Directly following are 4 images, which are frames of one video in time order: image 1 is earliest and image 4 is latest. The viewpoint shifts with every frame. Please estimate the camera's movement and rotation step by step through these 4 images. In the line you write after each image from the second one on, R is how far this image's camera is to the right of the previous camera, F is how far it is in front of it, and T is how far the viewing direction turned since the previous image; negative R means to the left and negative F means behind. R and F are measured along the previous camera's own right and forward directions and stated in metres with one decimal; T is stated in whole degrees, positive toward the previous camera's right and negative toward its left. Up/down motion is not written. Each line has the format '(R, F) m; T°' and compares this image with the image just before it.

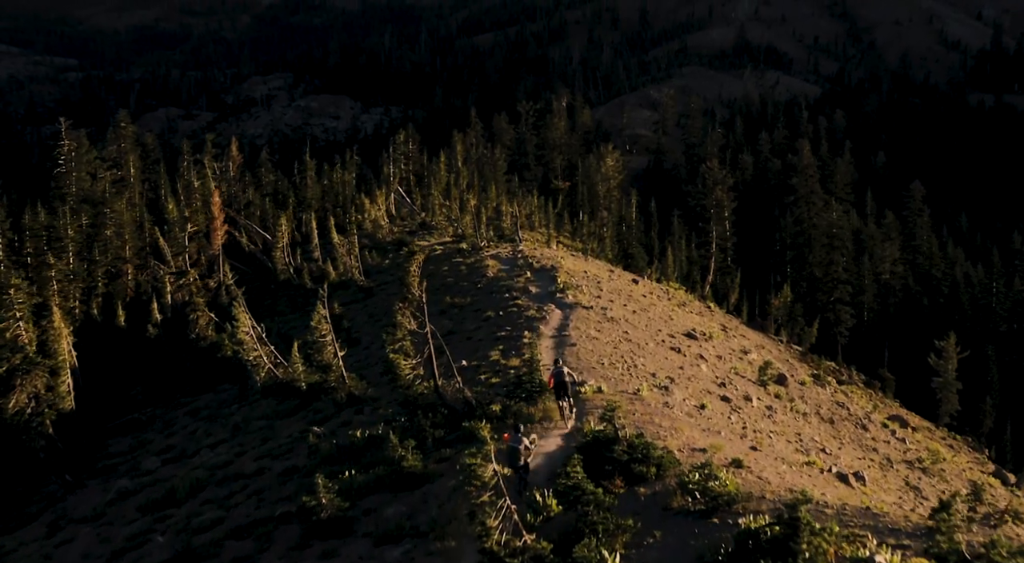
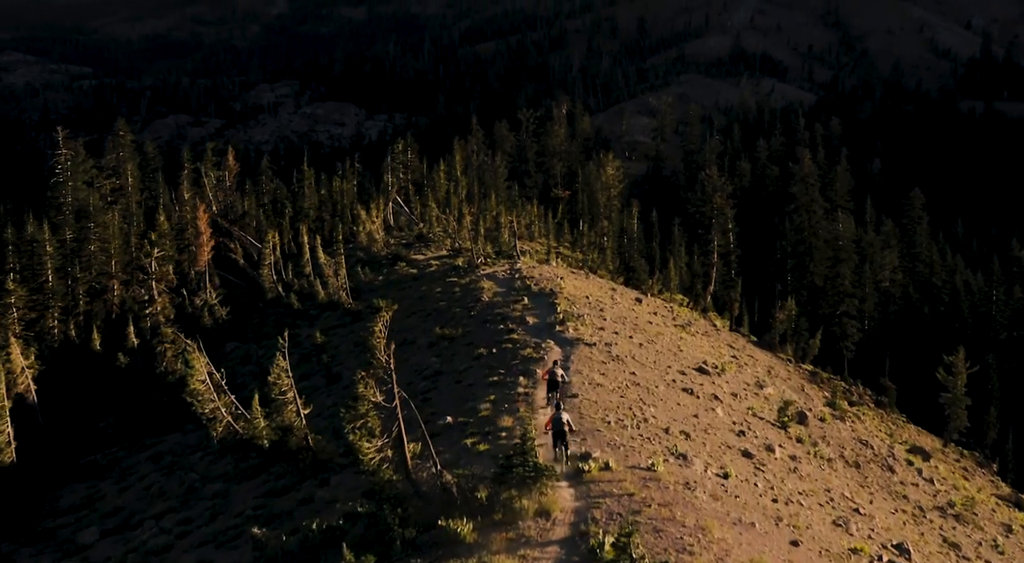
(+0.1, +2.1) m; 0°
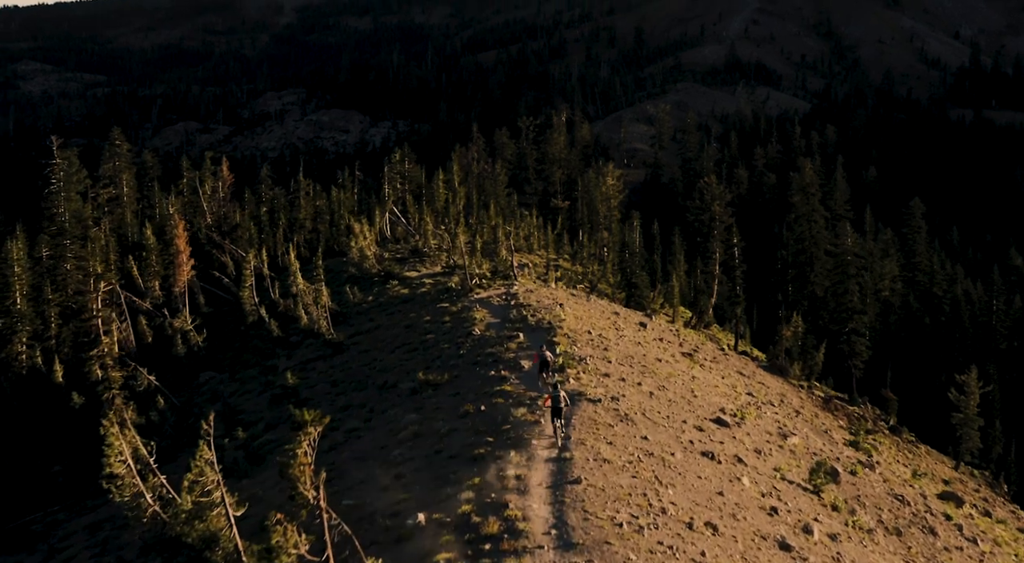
(+0.1, +2.7) m; 0°
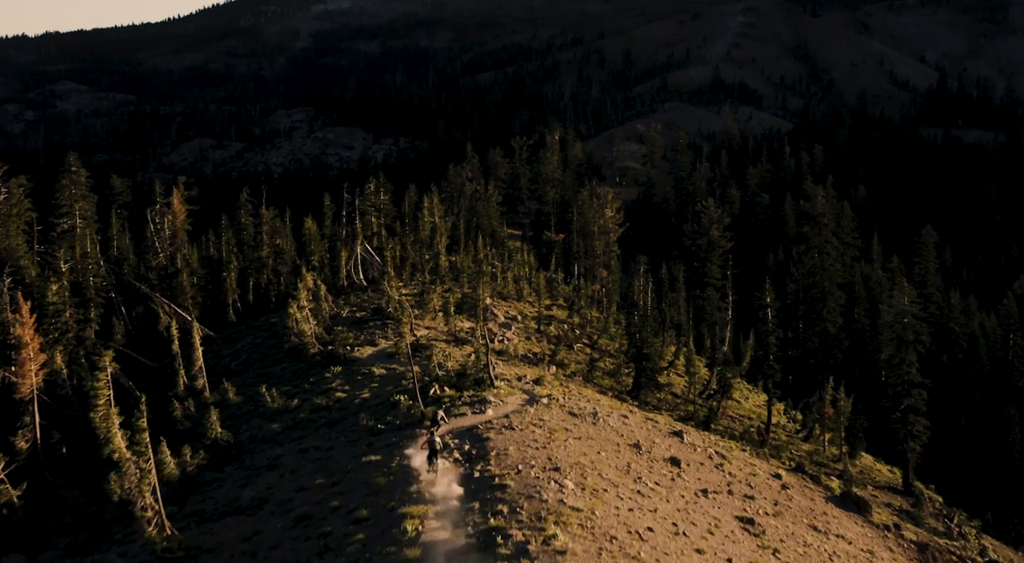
(-1.3, -6.2) m; 0°
